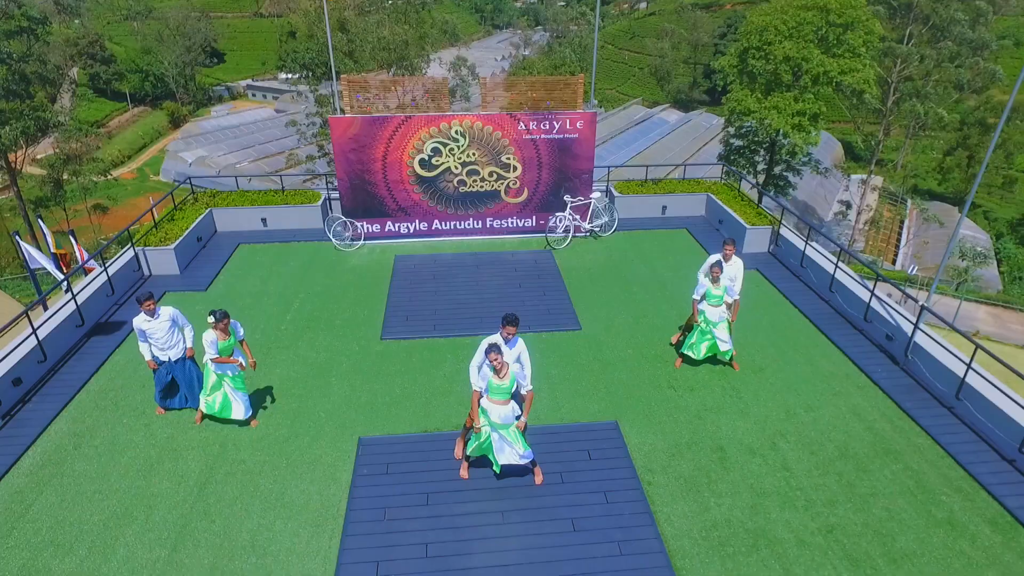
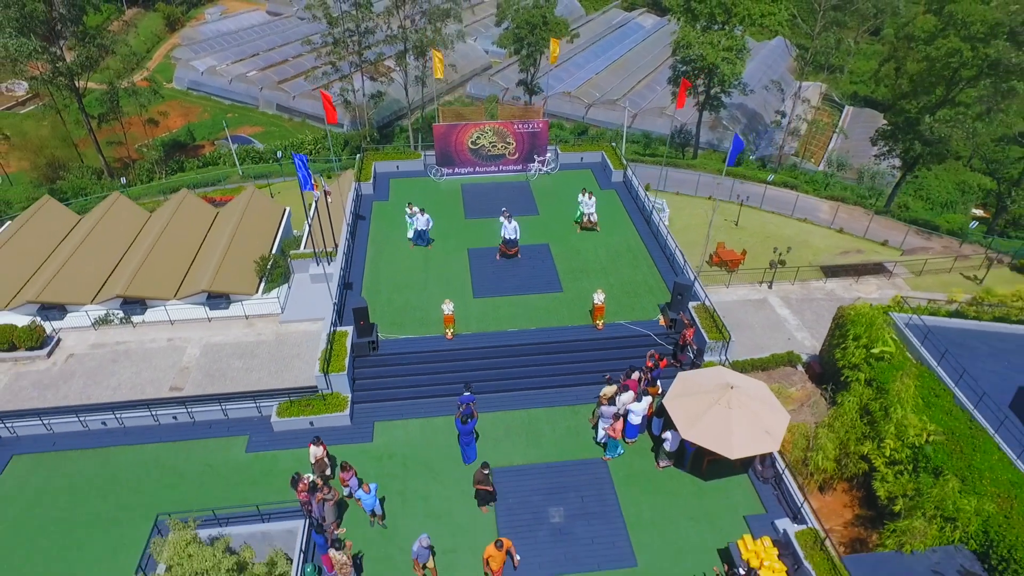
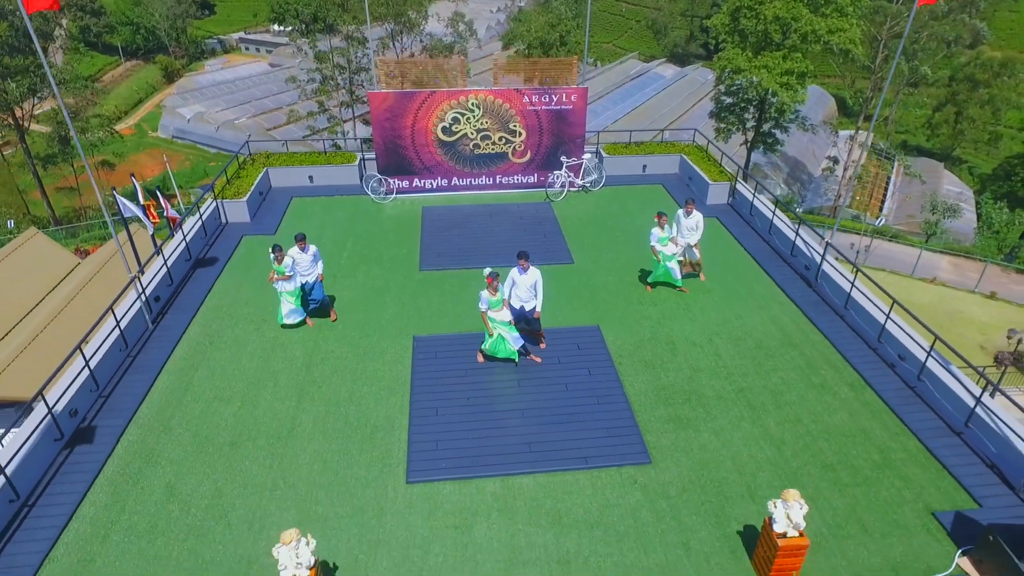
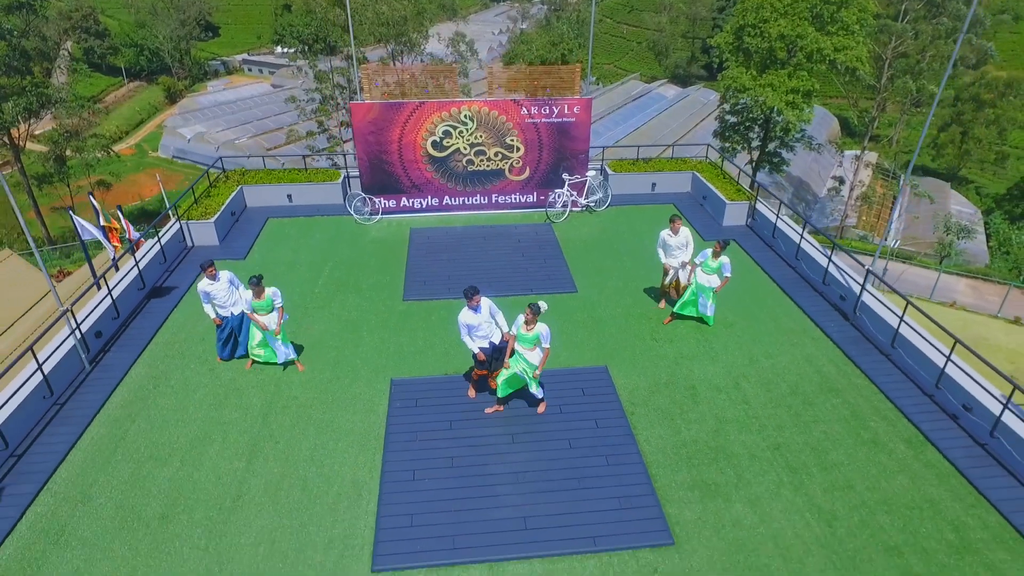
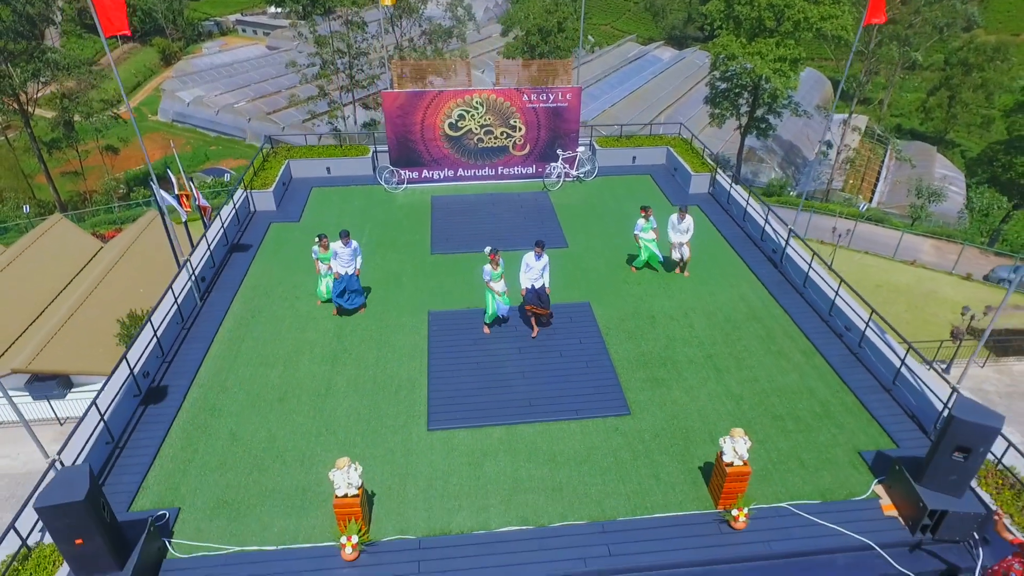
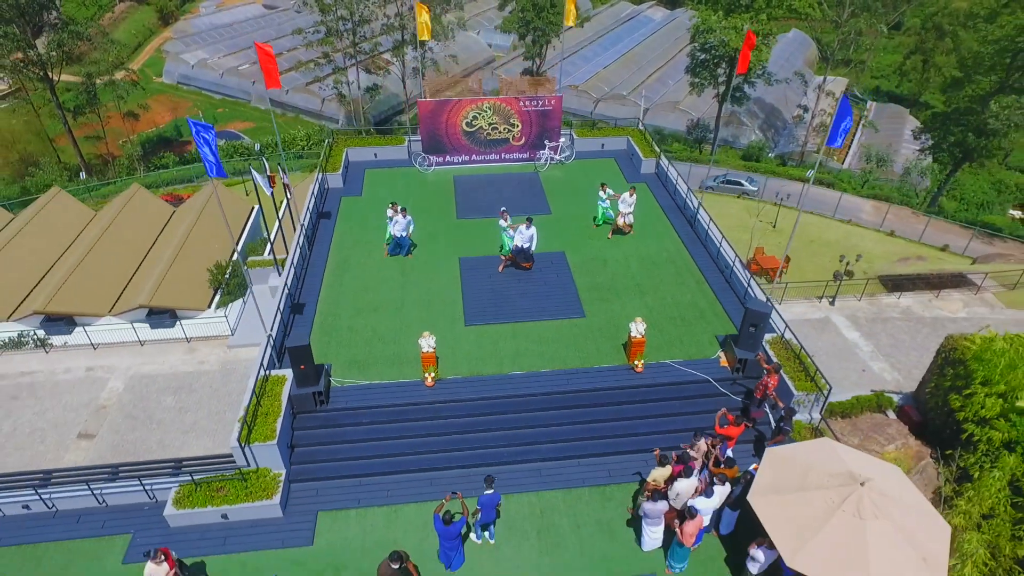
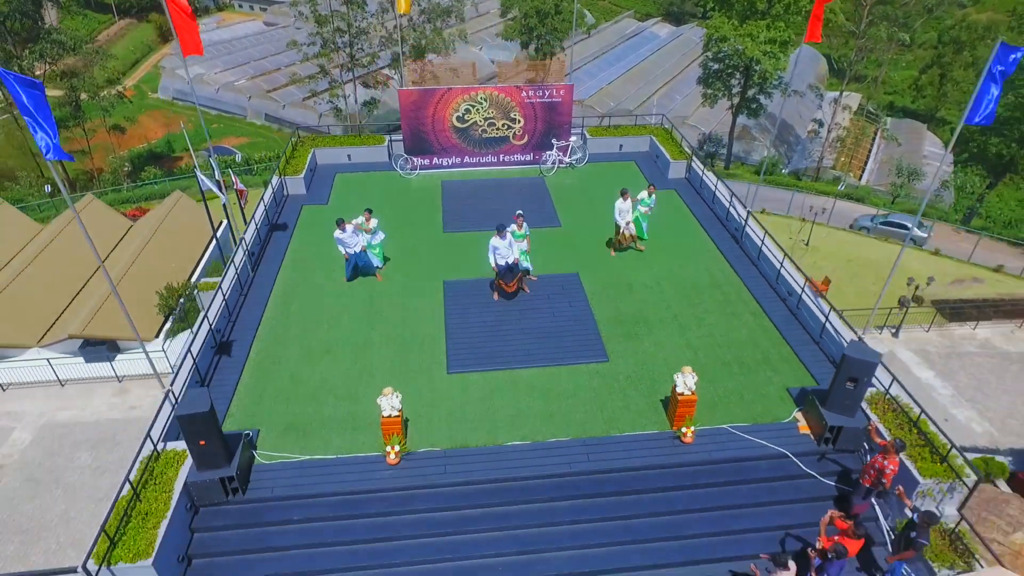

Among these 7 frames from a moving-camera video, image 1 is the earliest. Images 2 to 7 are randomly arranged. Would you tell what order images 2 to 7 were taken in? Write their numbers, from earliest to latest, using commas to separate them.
4, 3, 5, 7, 6, 2
